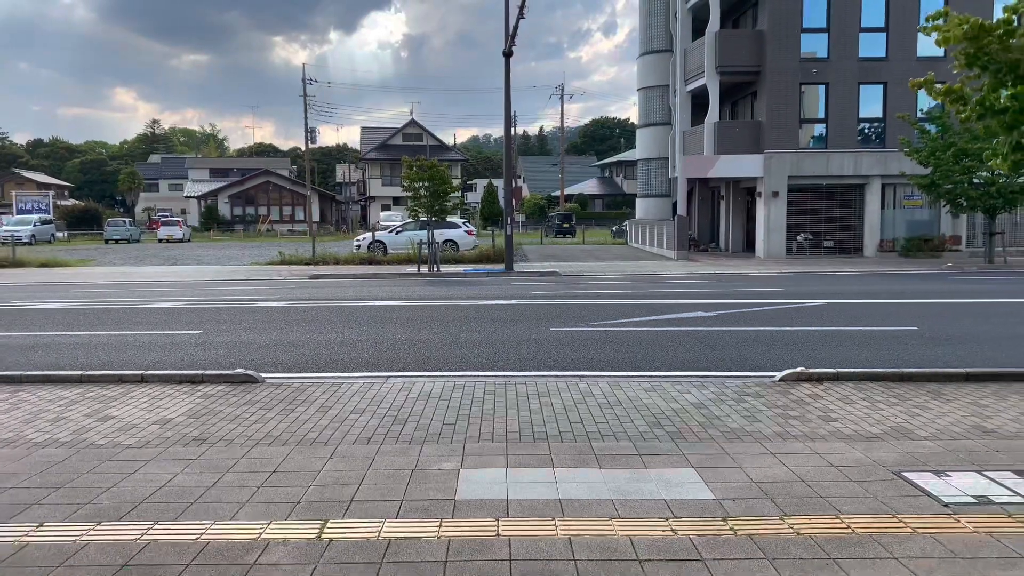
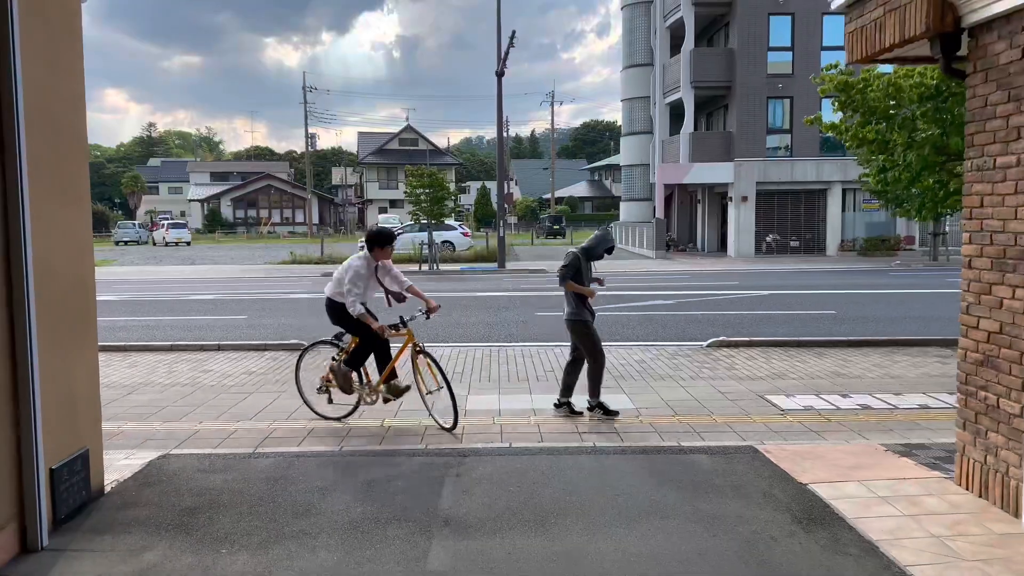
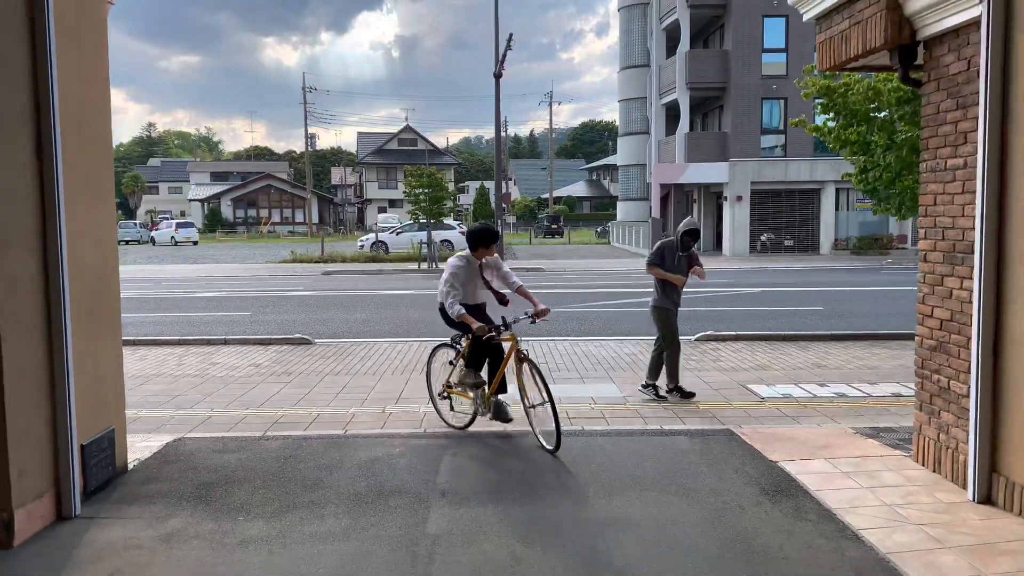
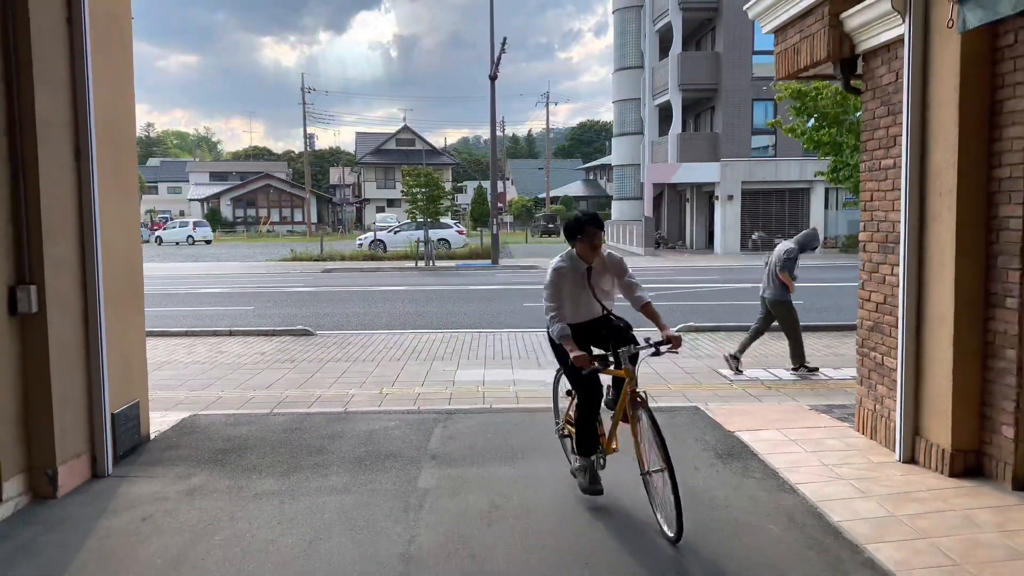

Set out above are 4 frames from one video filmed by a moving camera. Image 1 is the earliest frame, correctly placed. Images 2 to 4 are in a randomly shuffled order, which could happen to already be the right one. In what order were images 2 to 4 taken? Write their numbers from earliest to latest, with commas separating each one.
2, 3, 4
